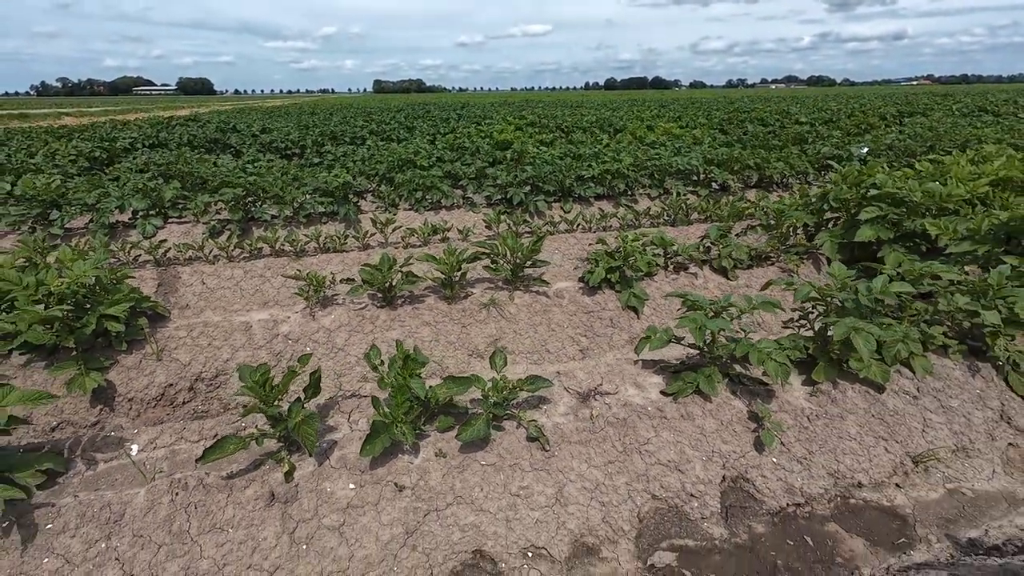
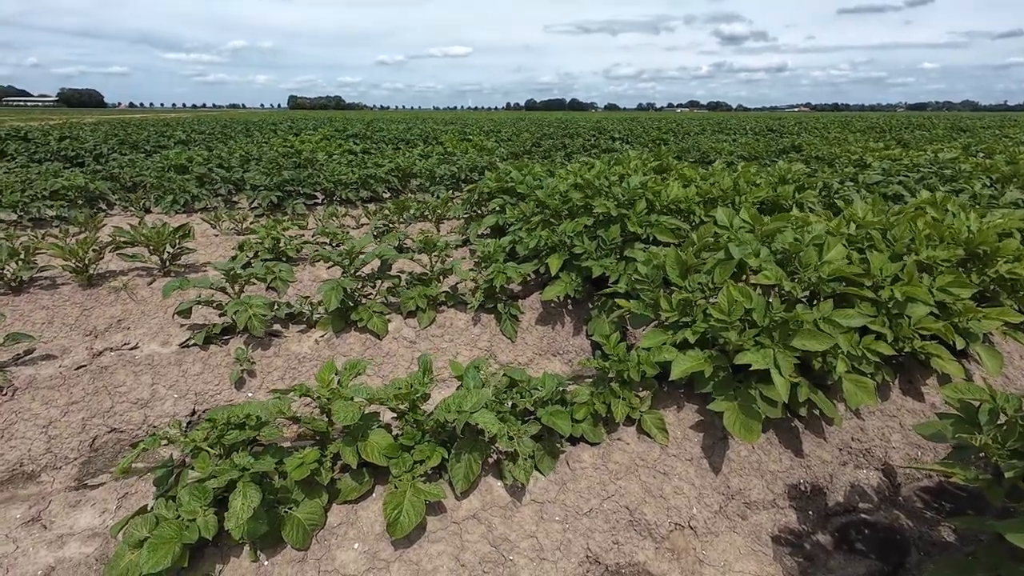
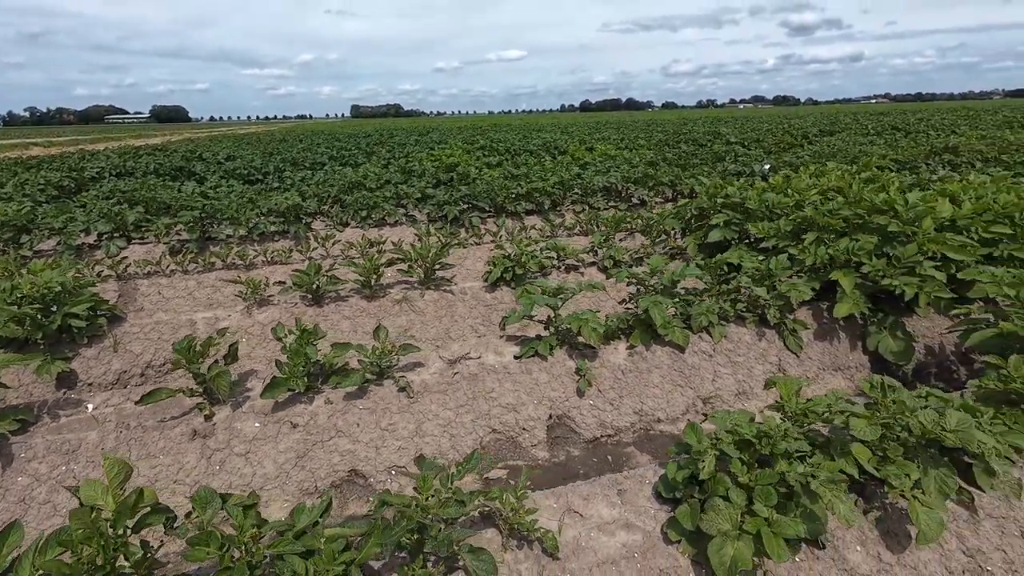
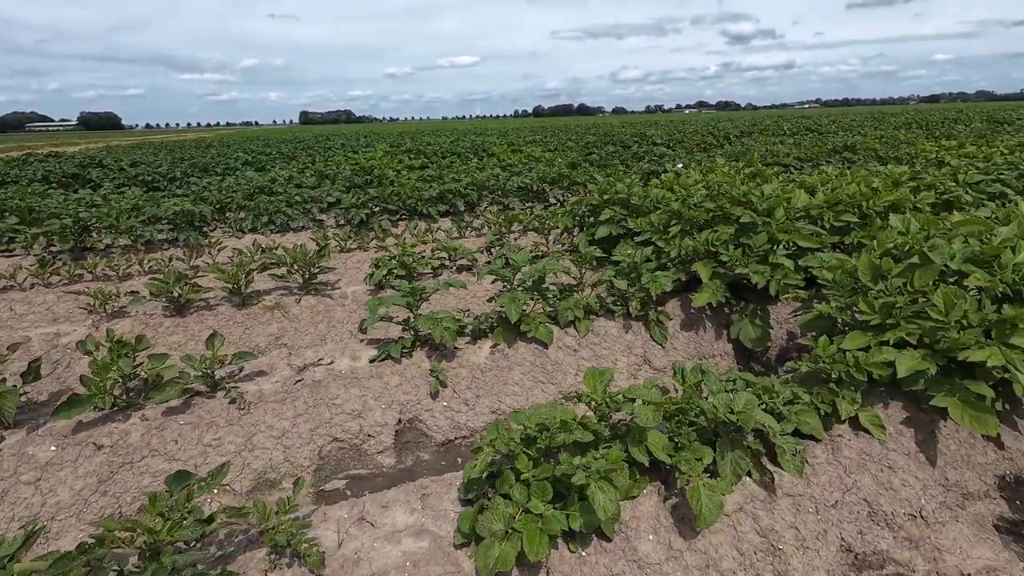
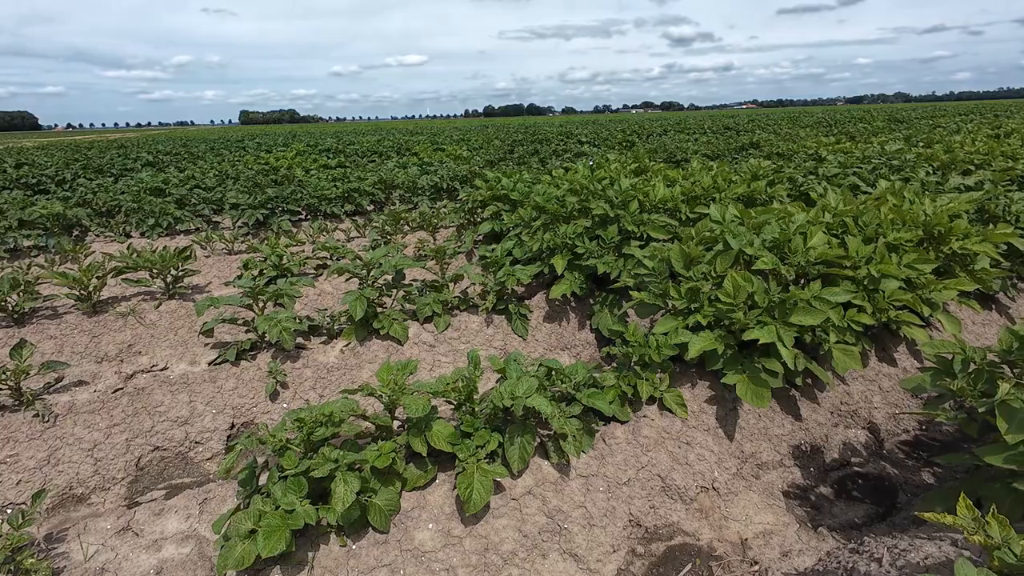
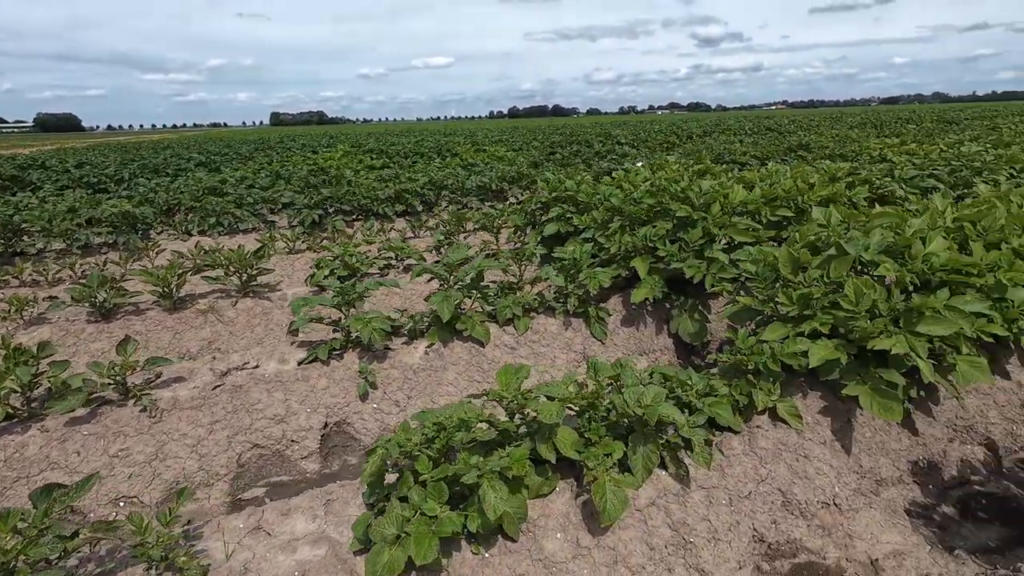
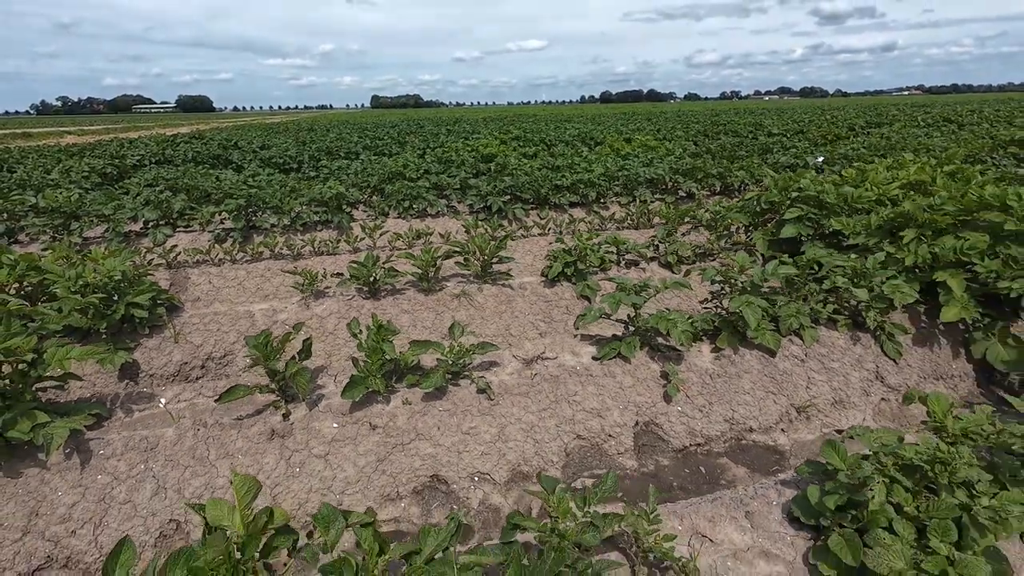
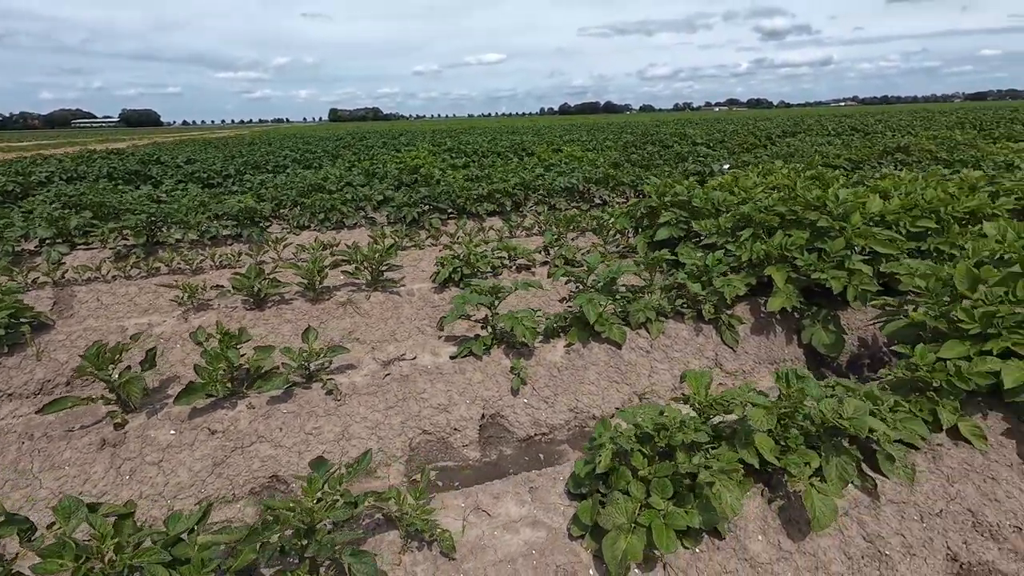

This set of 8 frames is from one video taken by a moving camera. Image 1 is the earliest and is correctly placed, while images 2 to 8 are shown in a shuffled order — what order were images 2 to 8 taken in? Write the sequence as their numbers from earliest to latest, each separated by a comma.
7, 3, 8, 4, 6, 5, 2
